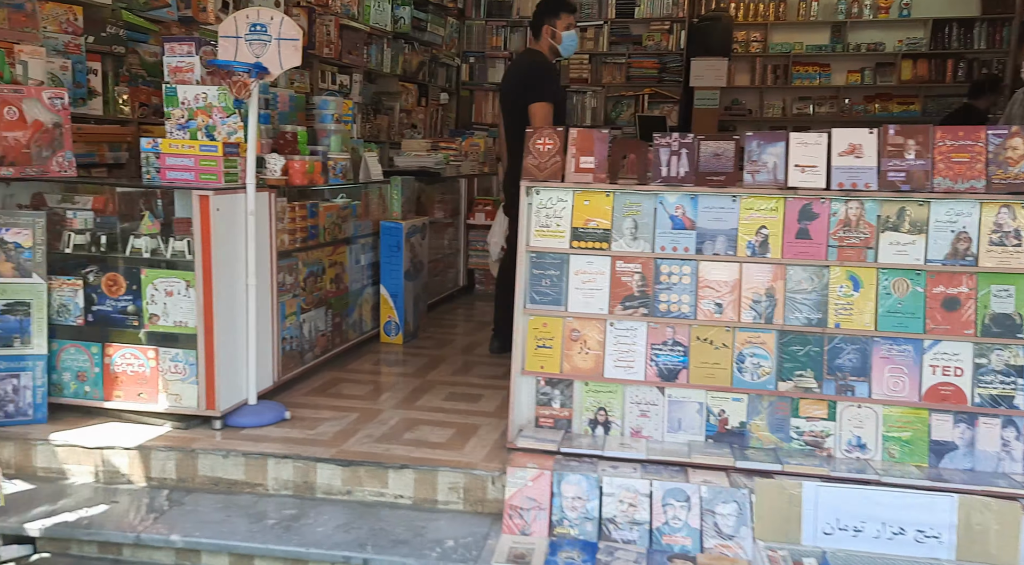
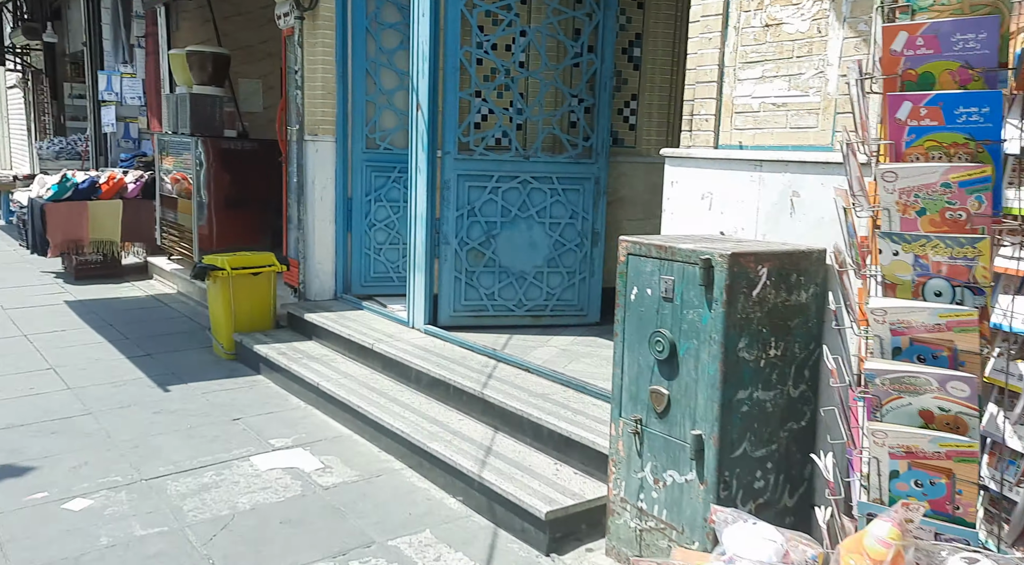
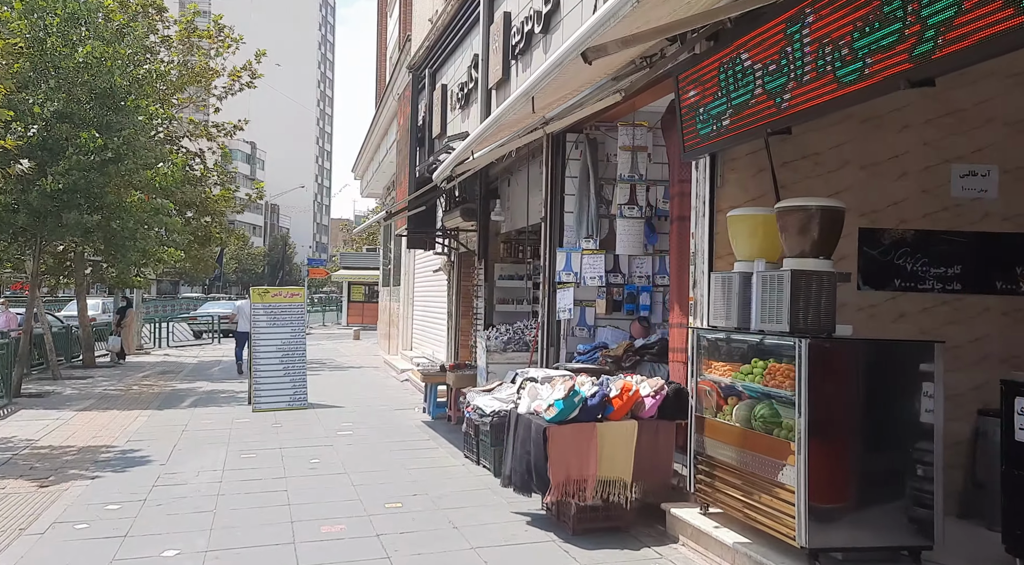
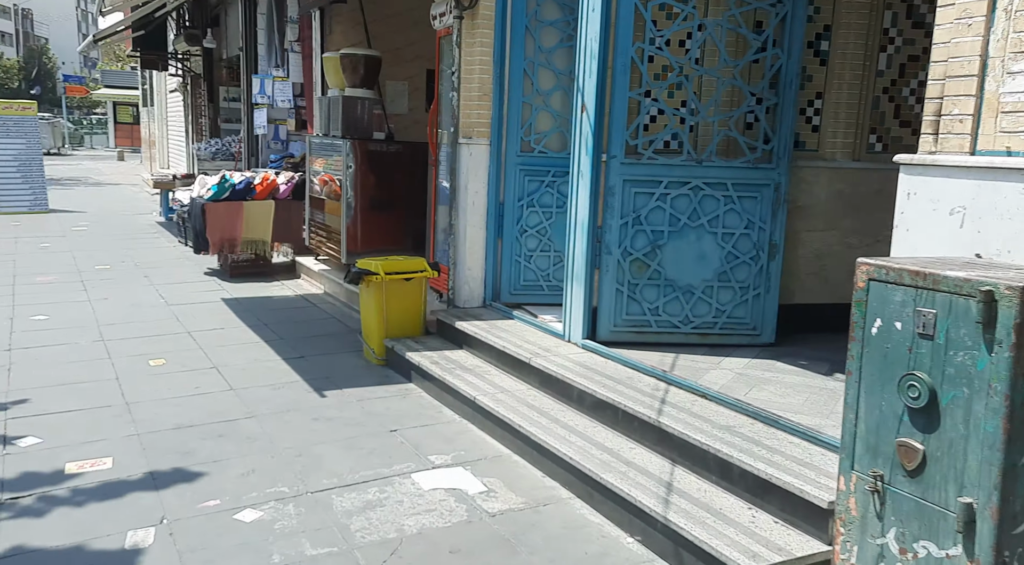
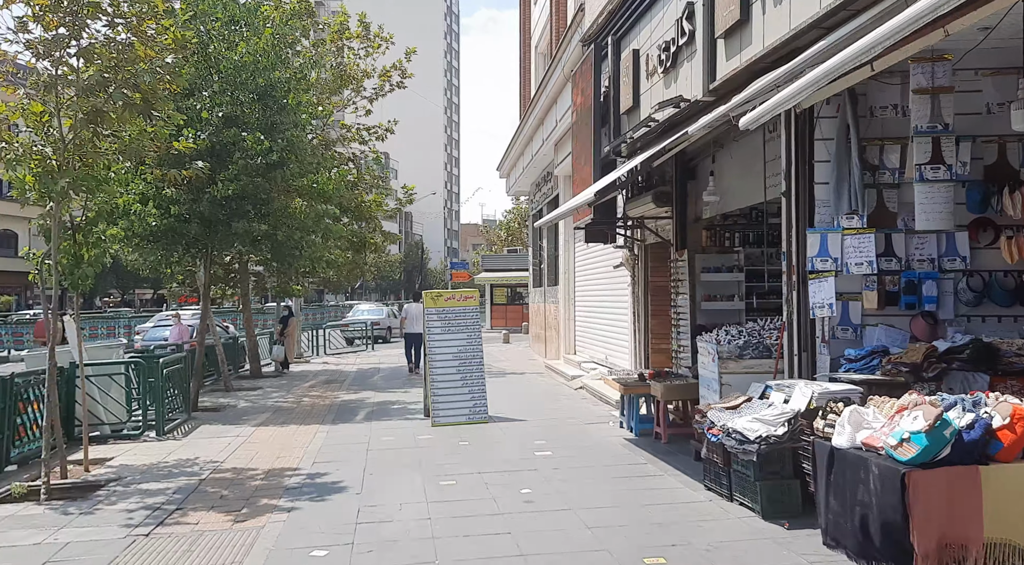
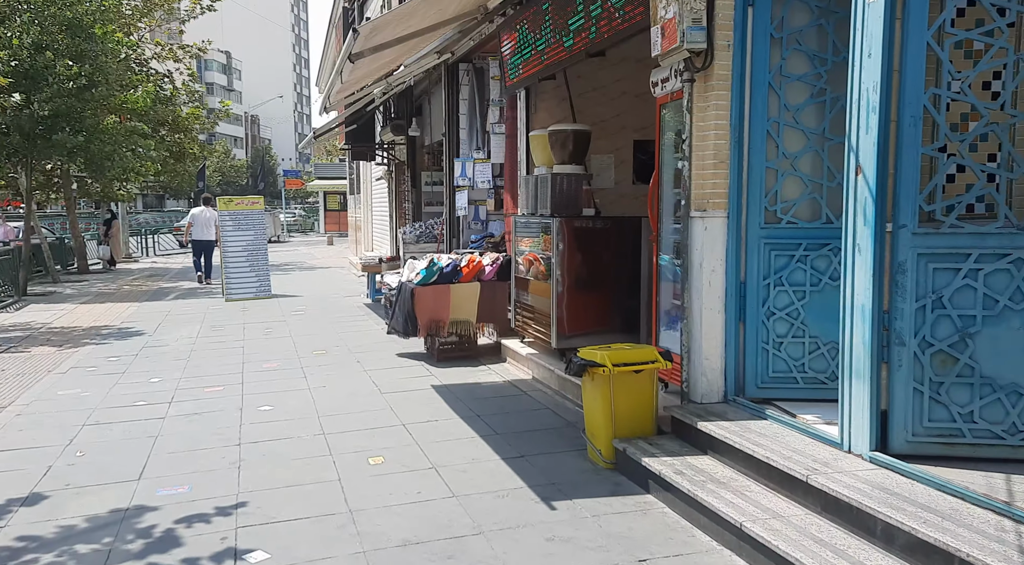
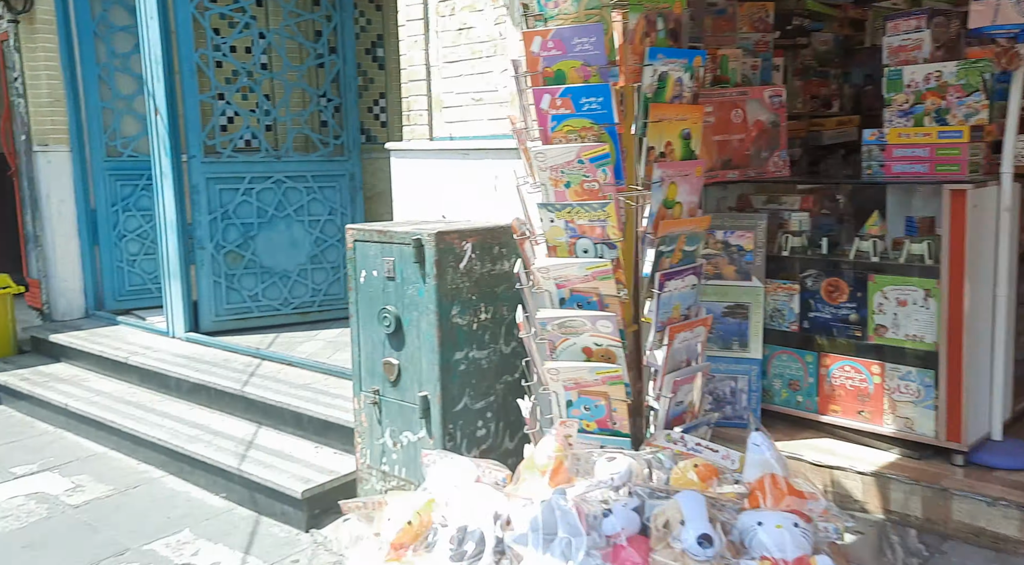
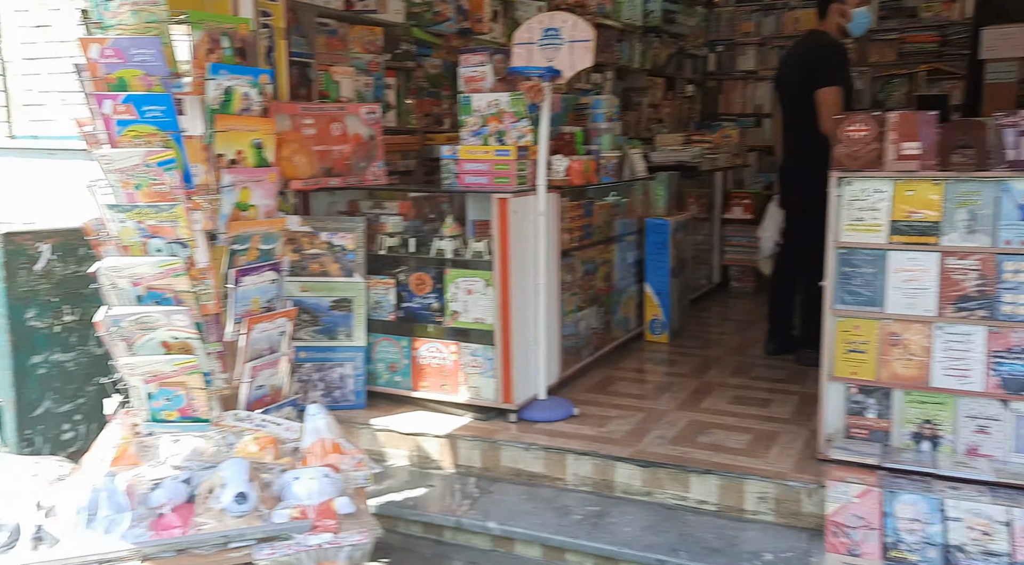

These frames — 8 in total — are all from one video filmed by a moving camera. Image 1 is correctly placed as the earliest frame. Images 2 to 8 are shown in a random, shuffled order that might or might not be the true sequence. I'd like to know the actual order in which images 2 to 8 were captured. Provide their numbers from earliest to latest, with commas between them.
8, 7, 2, 4, 6, 3, 5
